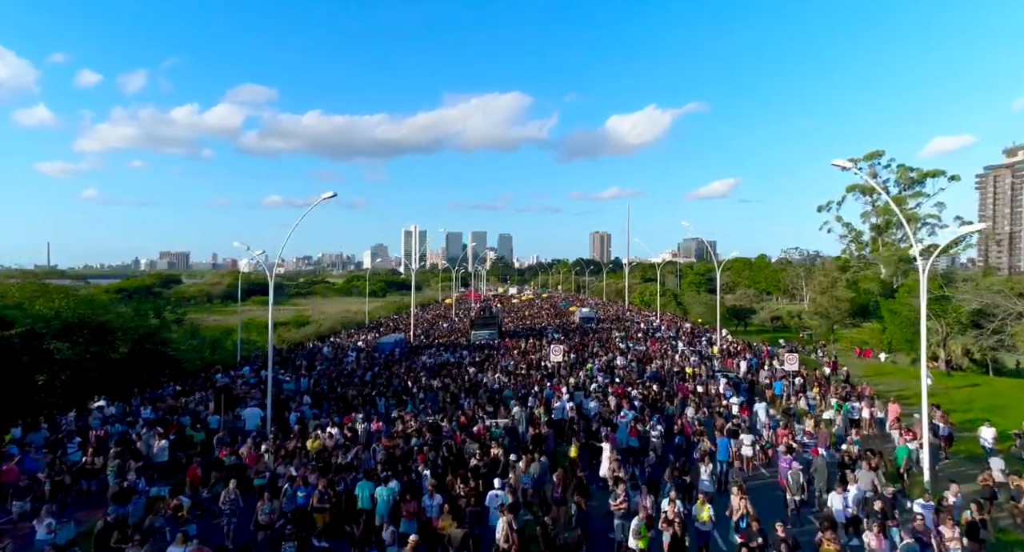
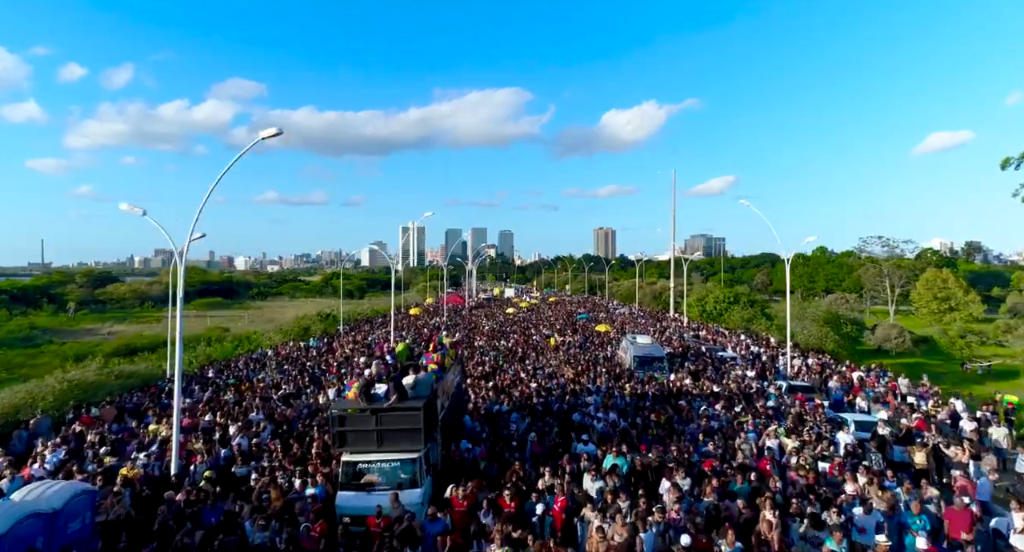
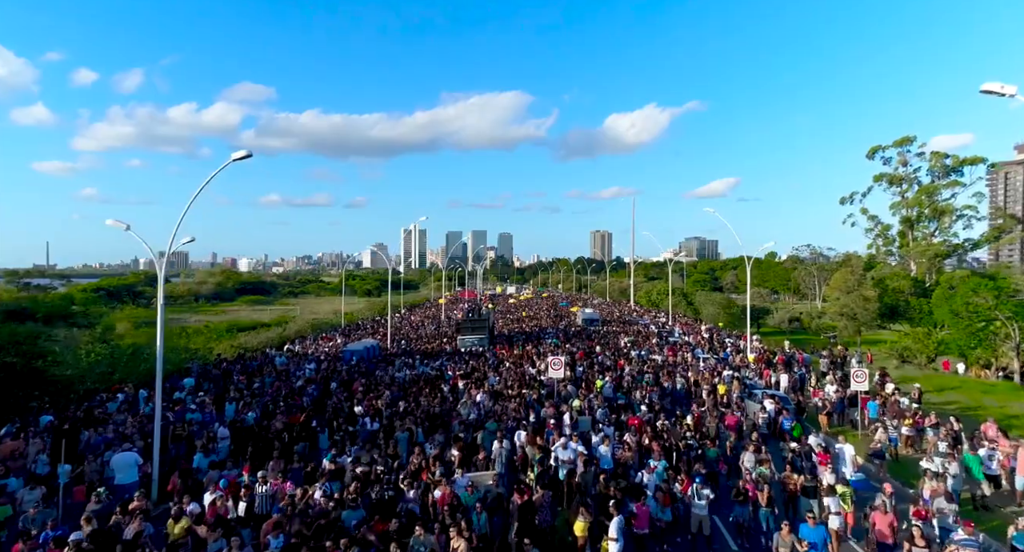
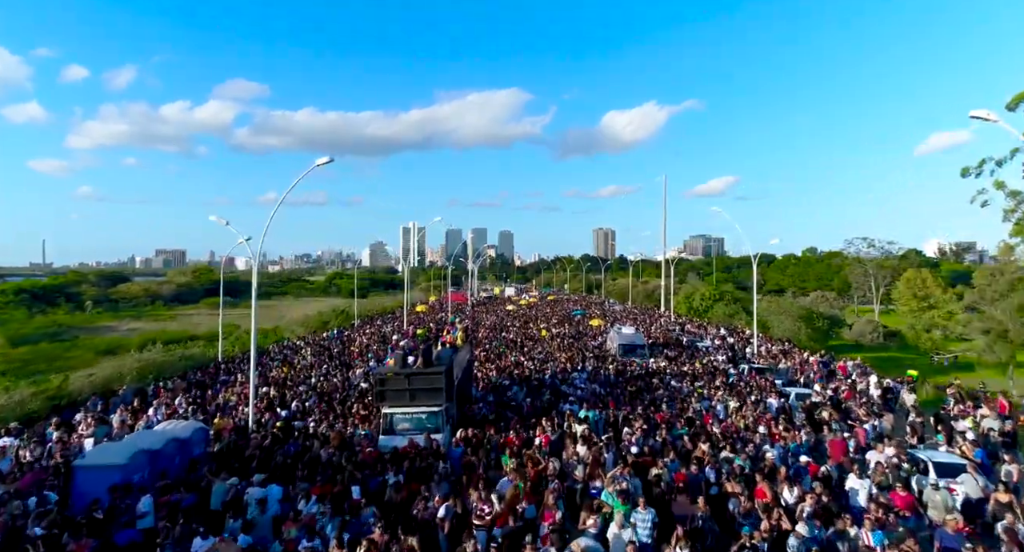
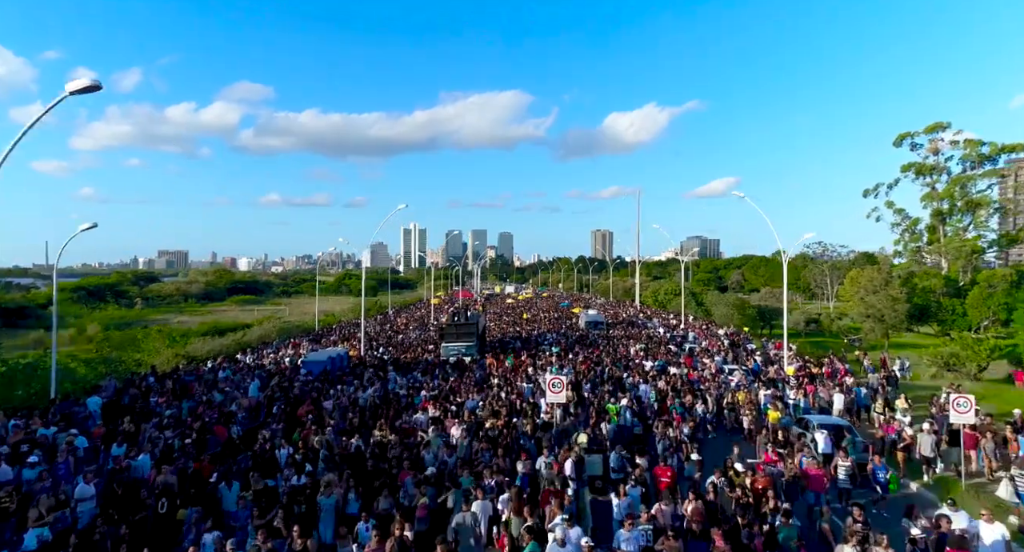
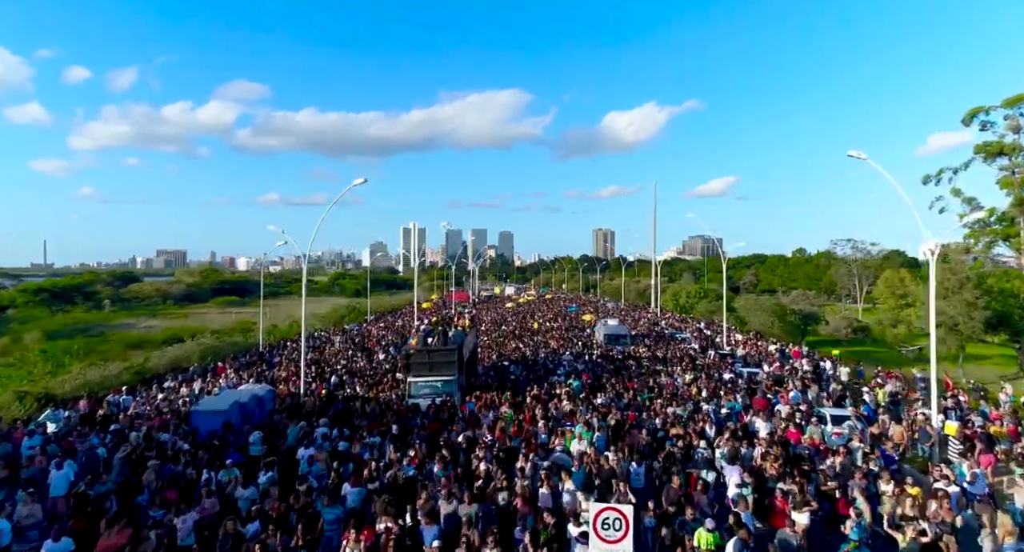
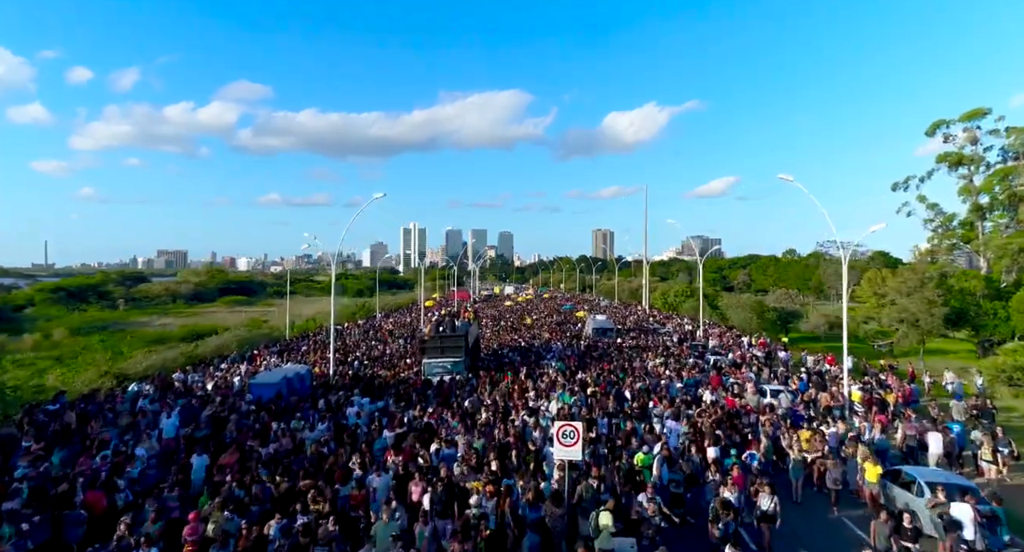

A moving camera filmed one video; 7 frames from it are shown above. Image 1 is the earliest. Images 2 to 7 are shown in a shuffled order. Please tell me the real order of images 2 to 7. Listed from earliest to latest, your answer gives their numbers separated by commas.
3, 5, 7, 6, 4, 2
